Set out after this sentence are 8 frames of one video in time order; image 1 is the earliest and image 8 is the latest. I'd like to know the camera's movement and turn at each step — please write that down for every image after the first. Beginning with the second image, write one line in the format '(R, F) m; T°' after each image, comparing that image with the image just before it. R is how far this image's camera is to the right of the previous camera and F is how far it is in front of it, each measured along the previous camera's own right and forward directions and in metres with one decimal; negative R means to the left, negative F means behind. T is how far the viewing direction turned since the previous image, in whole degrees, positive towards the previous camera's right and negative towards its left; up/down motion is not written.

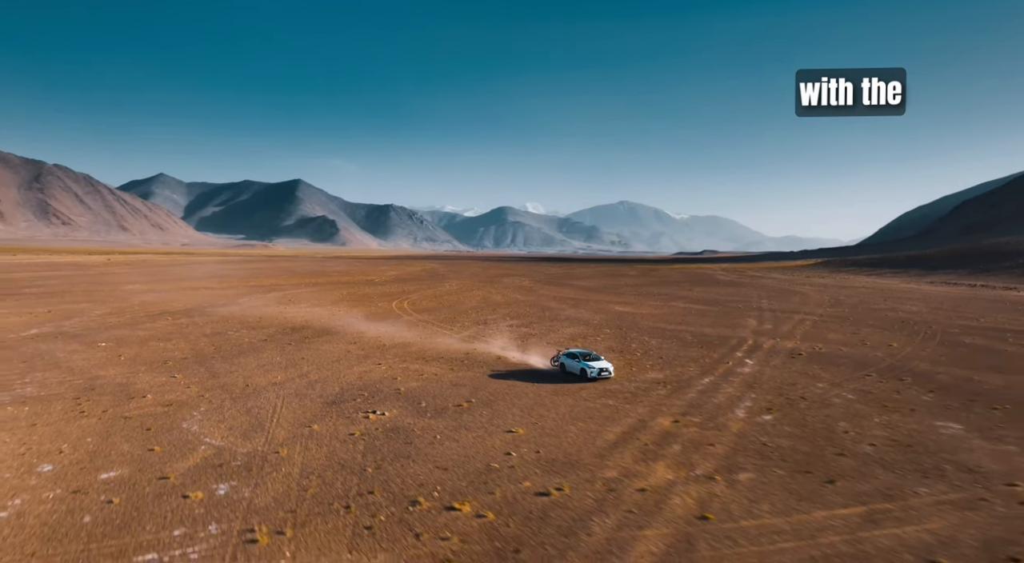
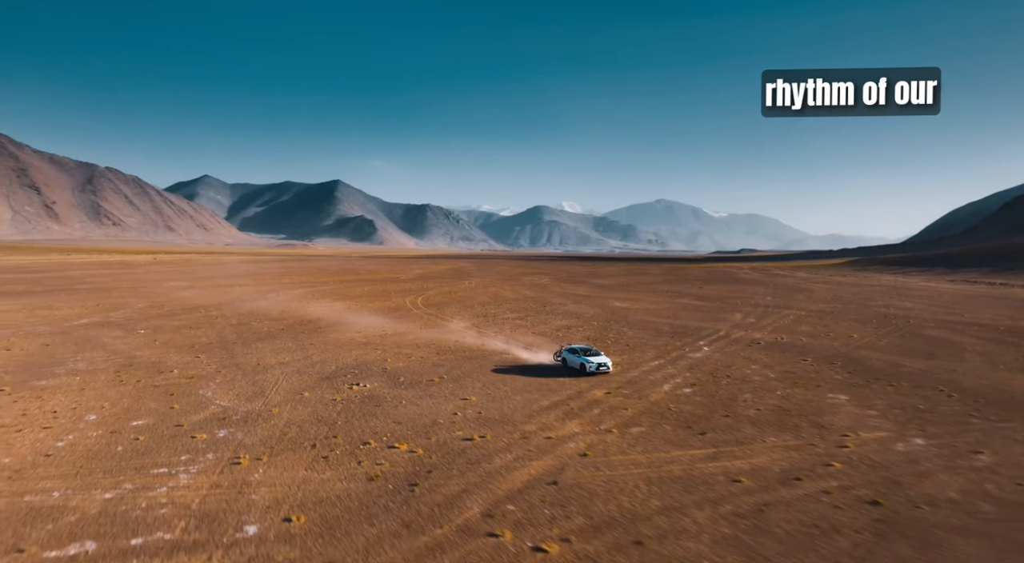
(+4.3, -5.0) m; -3°
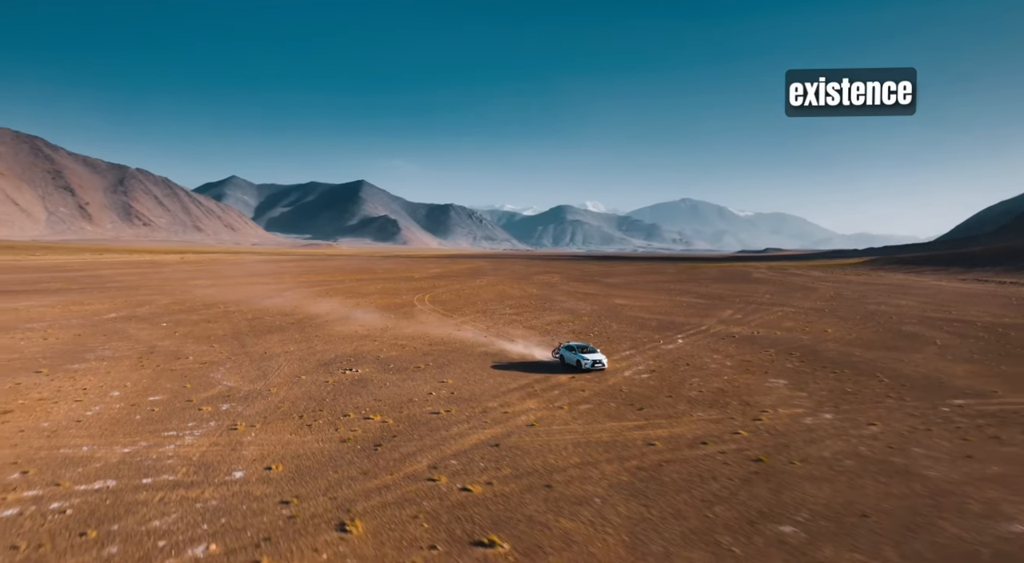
(+2.9, -3.5) m; -2°
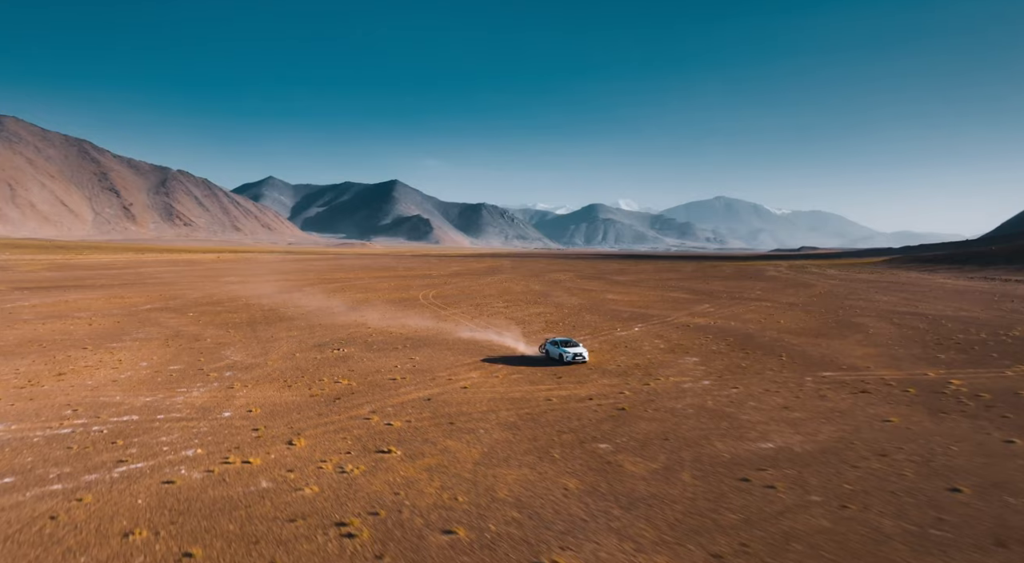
(+5.0, -6.2) m; -3°
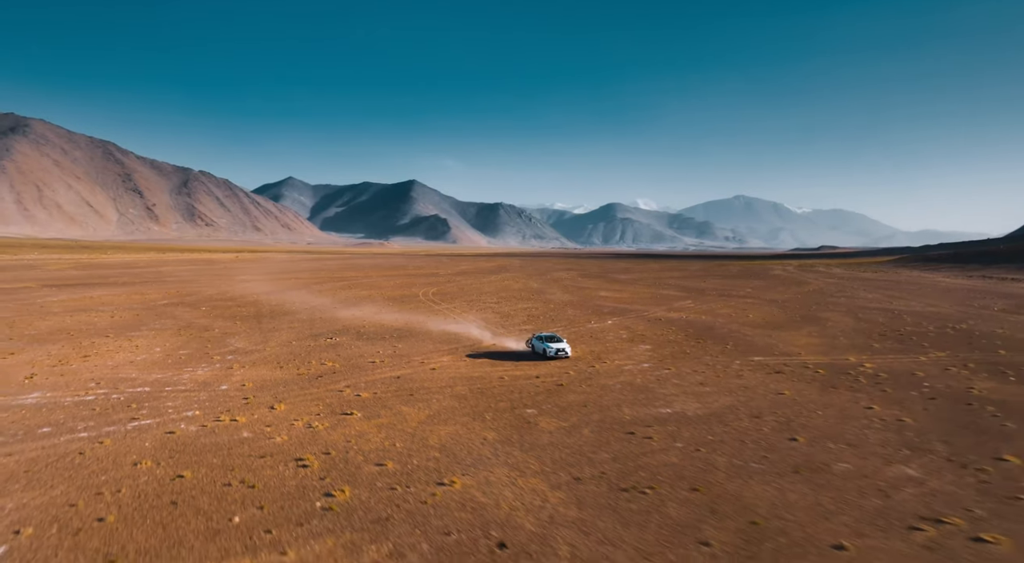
(+3.3, -4.3) m; -2°
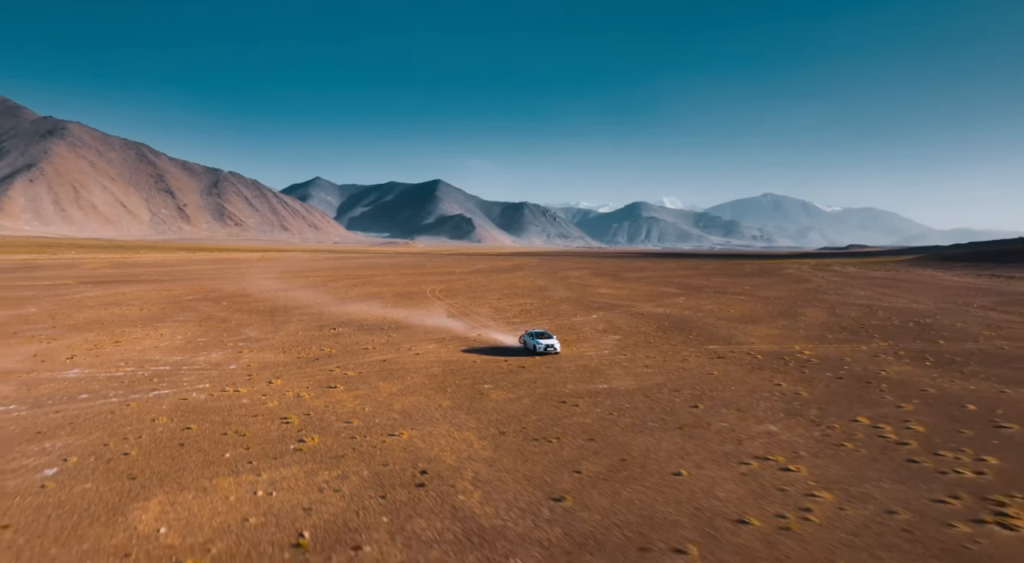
(+3.2, -4.2) m; -2°
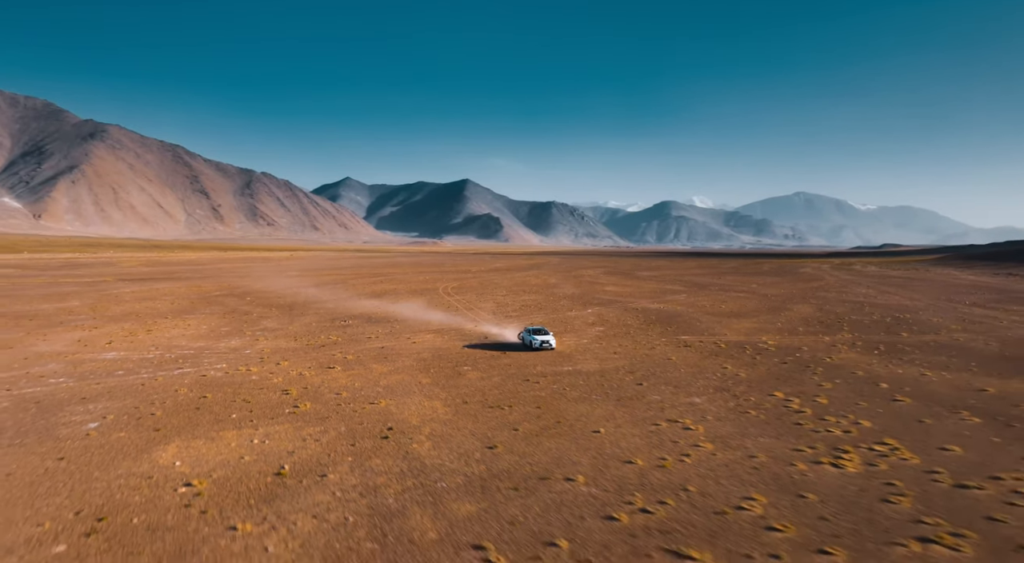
(+2.8, -3.7) m; -3°
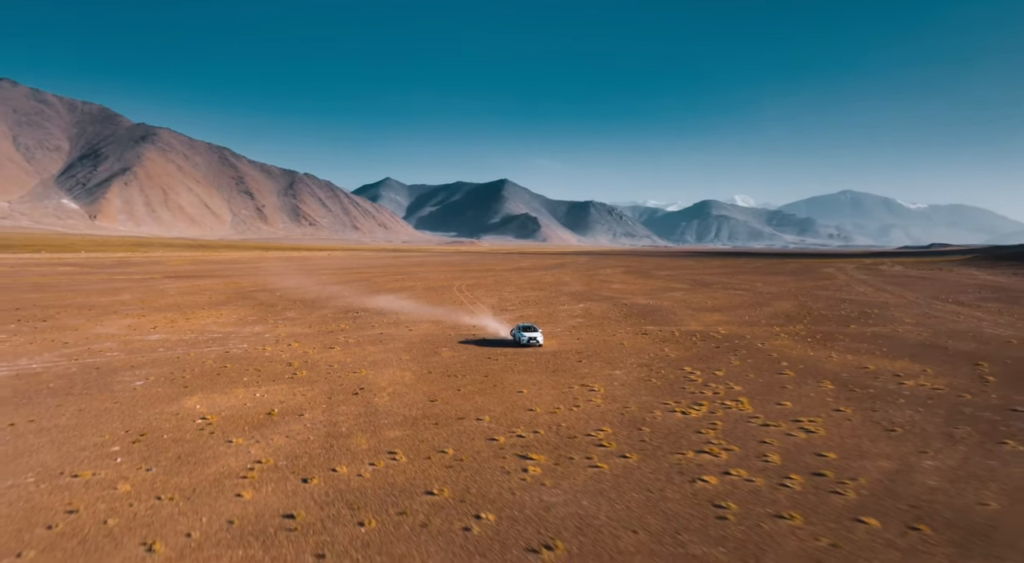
(+4.2, -5.5) m; -3°
